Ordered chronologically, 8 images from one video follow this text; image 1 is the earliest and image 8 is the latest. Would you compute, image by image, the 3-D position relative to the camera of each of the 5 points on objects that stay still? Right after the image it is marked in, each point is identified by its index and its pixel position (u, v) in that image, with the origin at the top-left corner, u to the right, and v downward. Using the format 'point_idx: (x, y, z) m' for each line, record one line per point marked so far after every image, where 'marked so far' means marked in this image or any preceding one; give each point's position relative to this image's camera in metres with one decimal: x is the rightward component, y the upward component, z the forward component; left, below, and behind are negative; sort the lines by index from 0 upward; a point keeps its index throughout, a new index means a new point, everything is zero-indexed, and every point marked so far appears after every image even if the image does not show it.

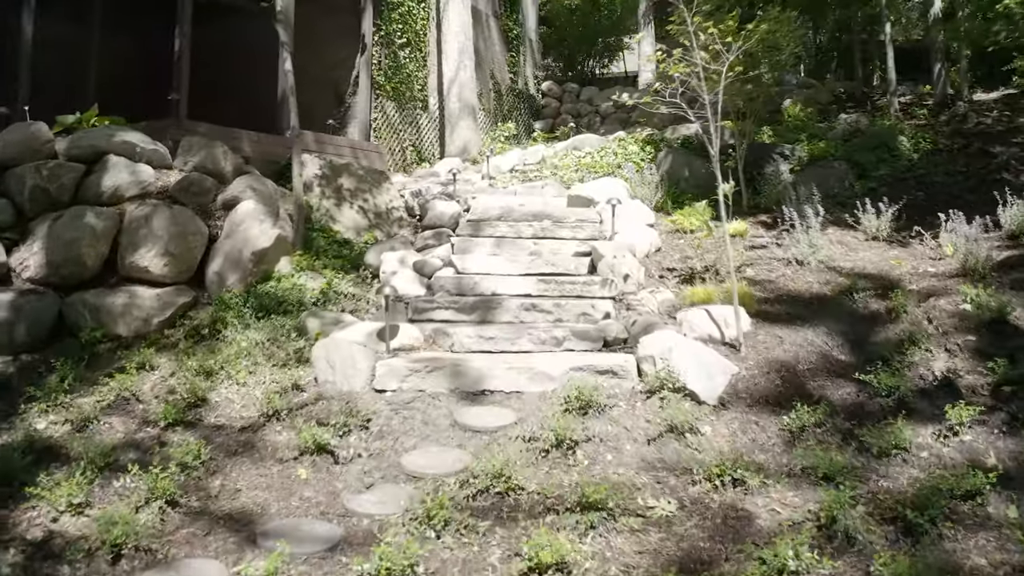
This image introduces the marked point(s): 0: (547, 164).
0: (+0.2, +0.9, +9.7) m
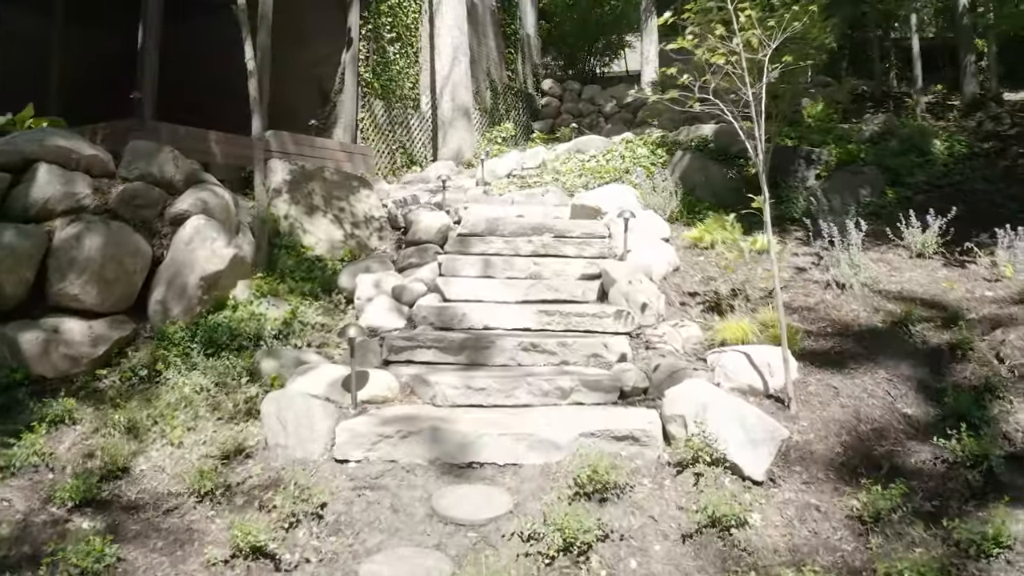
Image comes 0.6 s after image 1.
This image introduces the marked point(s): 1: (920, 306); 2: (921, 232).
0: (+0.2, +0.8, +8.8) m
1: (+1.6, -0.1, +5.3) m
2: (+2.0, +0.3, +6.6) m
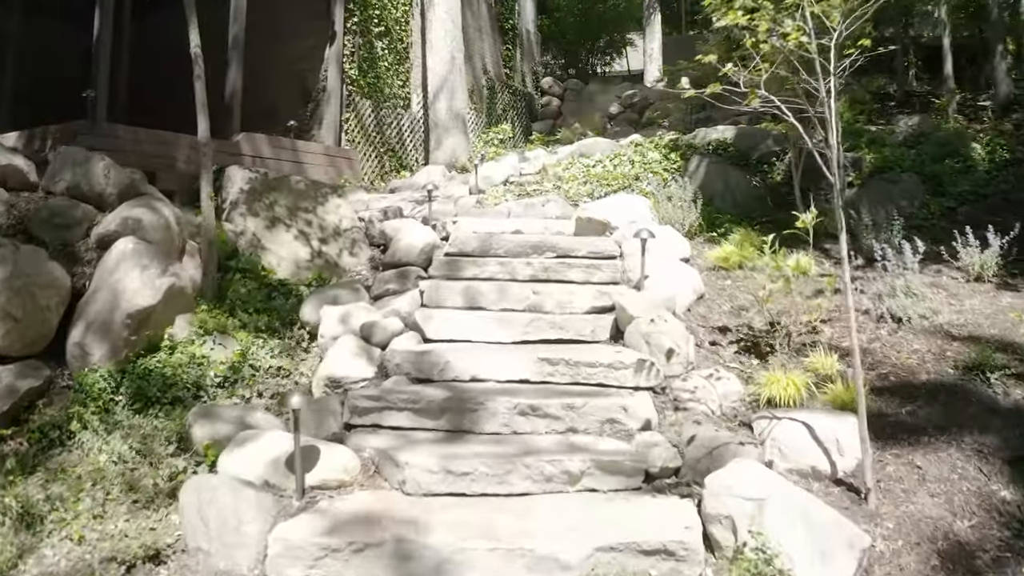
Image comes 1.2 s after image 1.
0: (+0.2, +0.7, +8.0) m
1: (+1.6, -0.2, +4.4) m
2: (+2.0, +0.2, +5.7) m
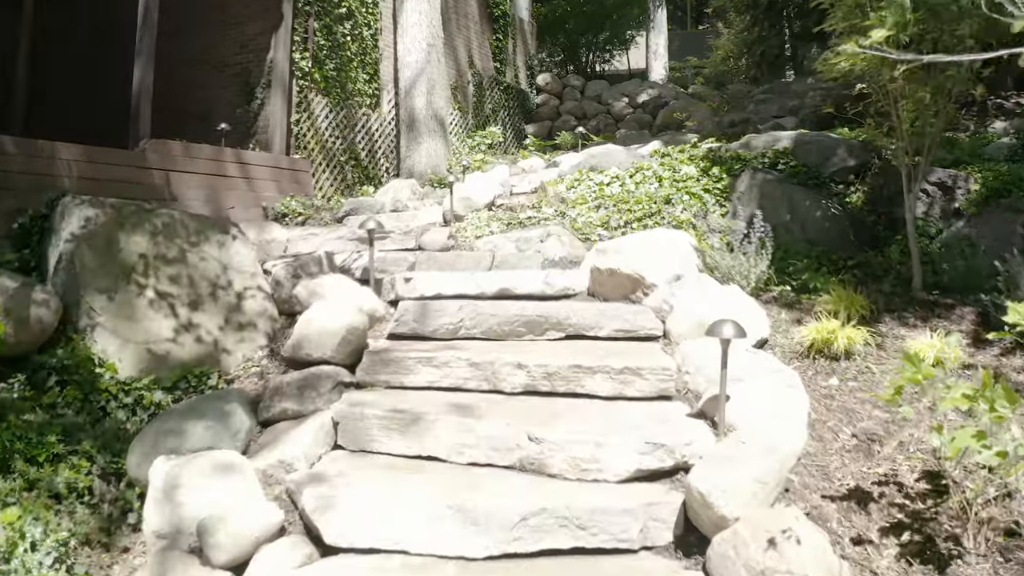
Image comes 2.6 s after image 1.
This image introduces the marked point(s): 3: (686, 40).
0: (+0.2, +0.4, +6.0) m
1: (+1.5, -0.5, +2.5) m
2: (+2.0, -0.1, +3.8) m
3: (+2.6, +3.7, +19.7) m
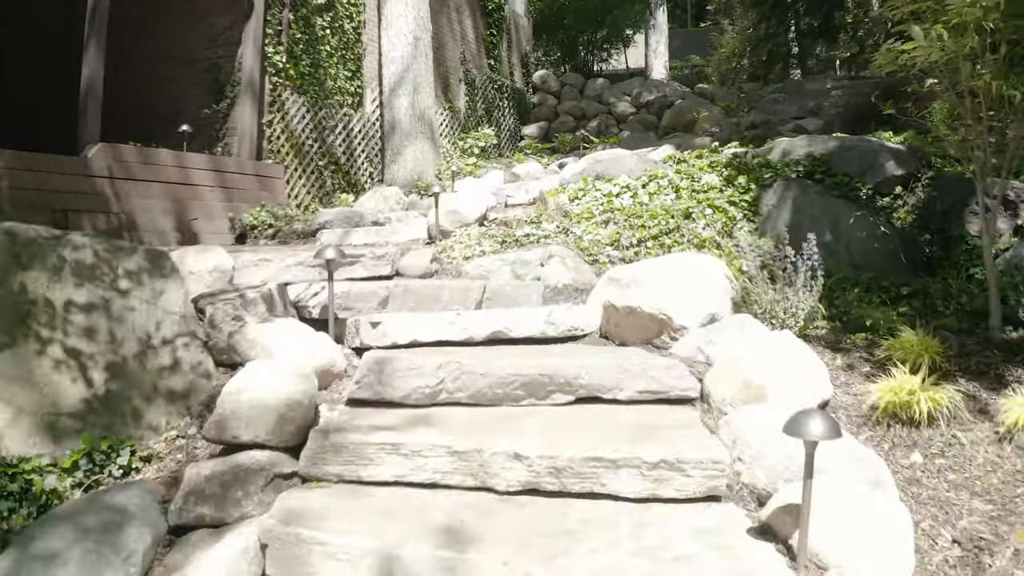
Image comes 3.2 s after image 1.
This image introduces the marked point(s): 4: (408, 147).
0: (+0.1, +0.3, +5.3) m
1: (+1.5, -0.6, +1.7) m
2: (+1.9, -0.2, +3.1) m
3: (+2.5, +3.6, +19.0) m
4: (-0.6, +0.8, +7.8) m
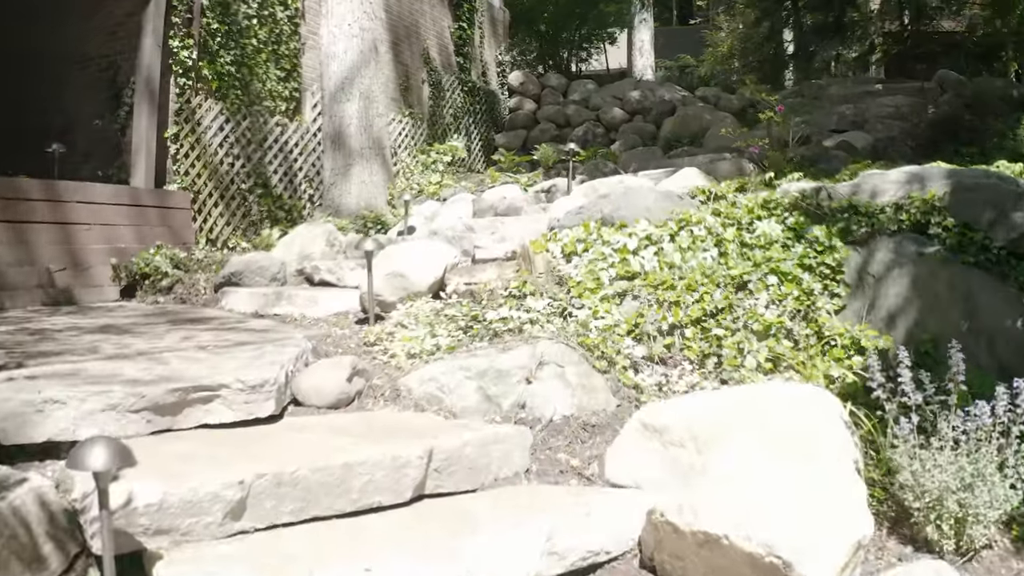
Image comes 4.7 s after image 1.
0: (+0.1, +0.1, +3.7) m
1: (+1.5, -0.8, +0.2) m
2: (+1.9, -0.5, +1.5) m
3: (+2.2, +3.3, +17.5) m
4: (-0.7, +0.6, +6.2) m
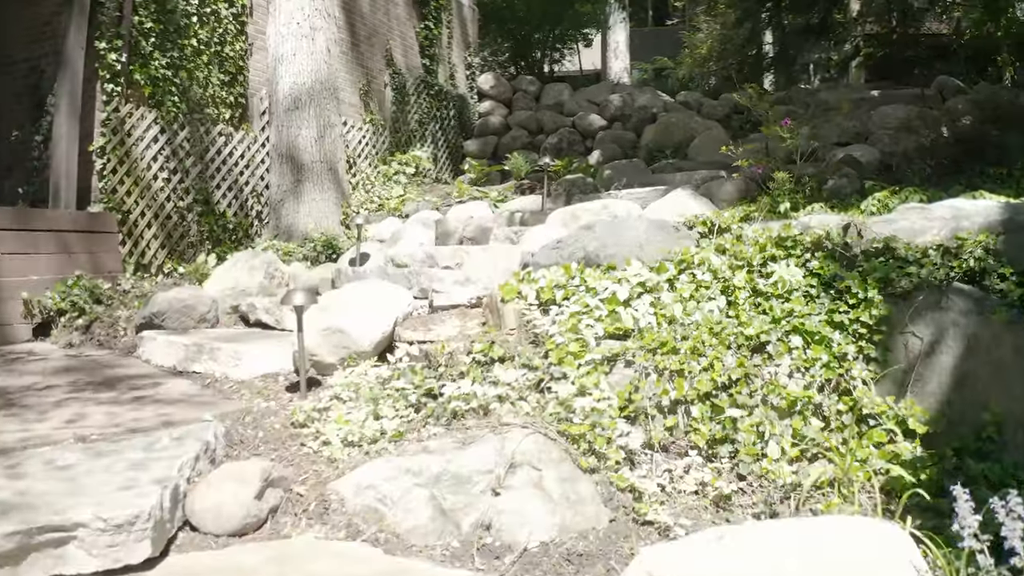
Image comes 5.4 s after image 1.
0: (0.0, -0.1, +3.1) m
1: (+1.5, -1.0, -0.4) m
2: (+1.9, -0.6, +1.0) m
3: (+1.8, +3.2, +16.9) m
4: (-0.9, +0.4, +5.6) m
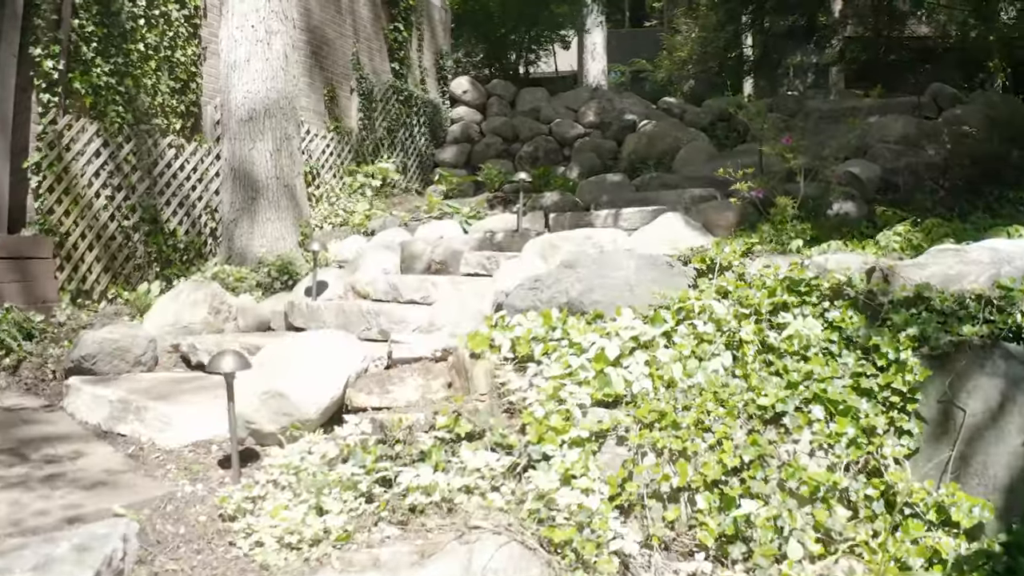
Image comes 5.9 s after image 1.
0: (-0.1, -0.2, +2.7) m
1: (+1.5, -1.1, -0.8) m
2: (+1.9, -0.7, +0.6) m
3: (+1.5, +3.1, +16.5) m
4: (-1.0, +0.3, +5.2) m
